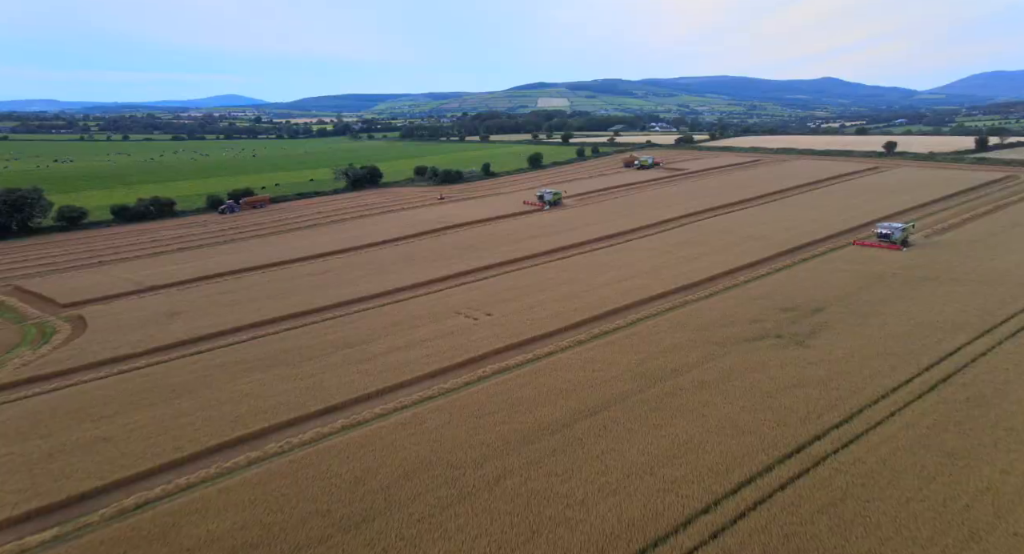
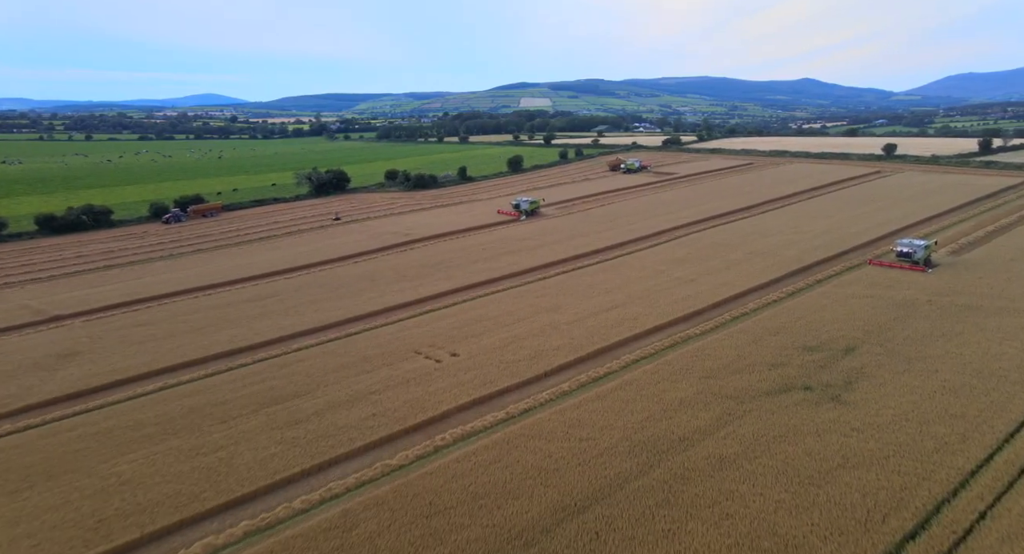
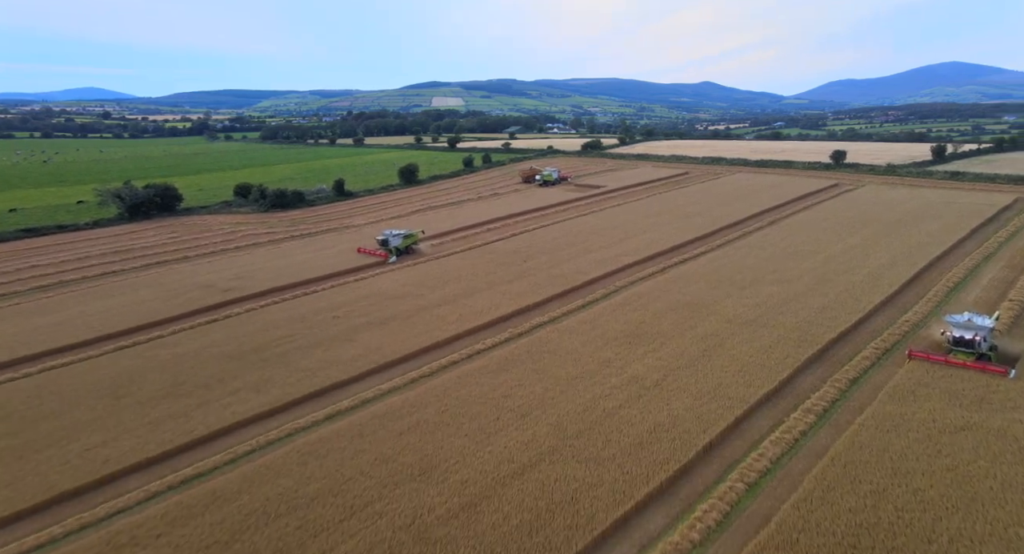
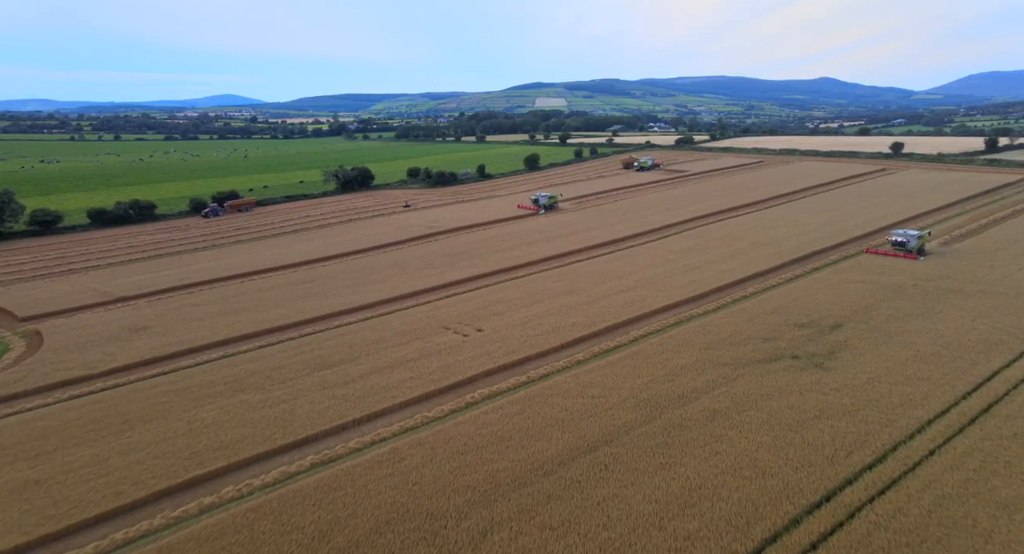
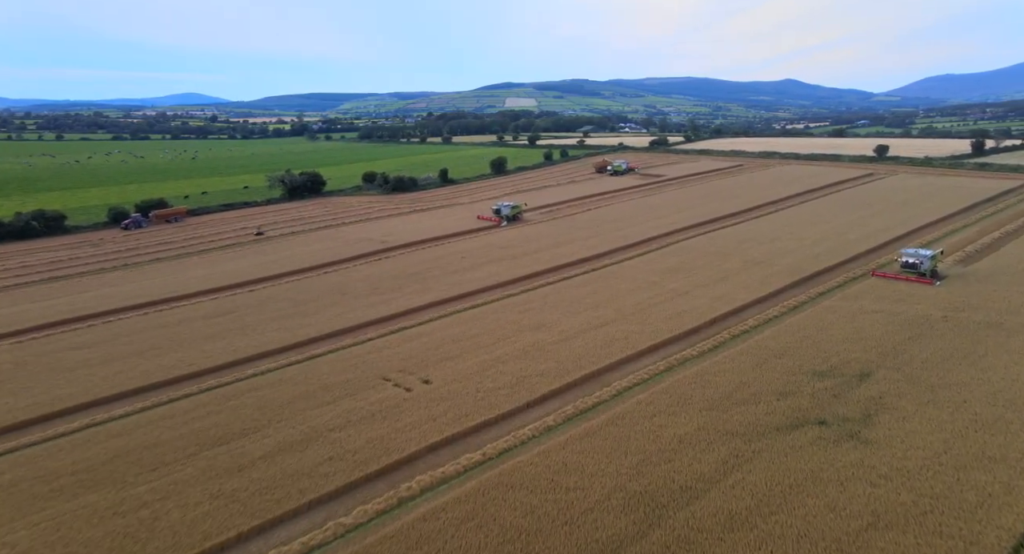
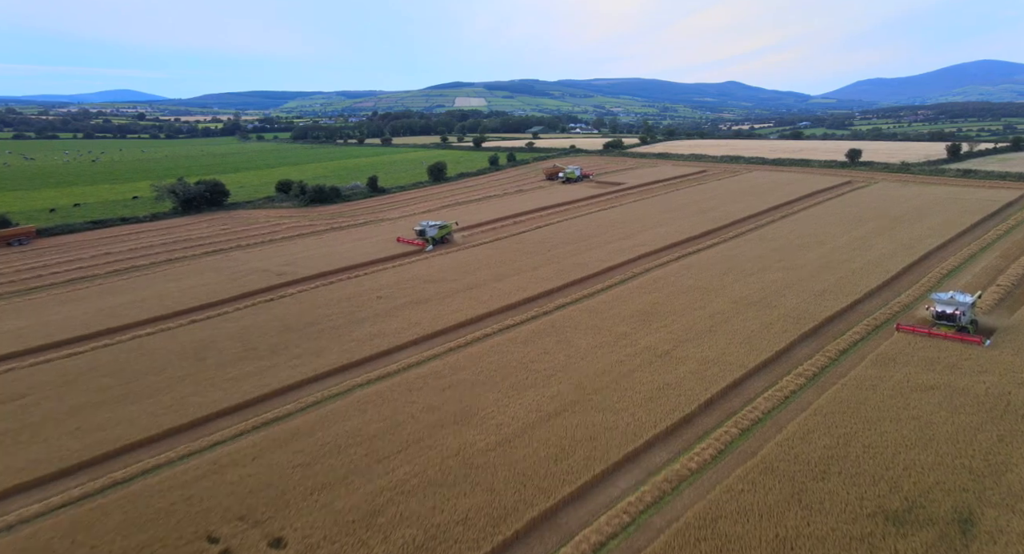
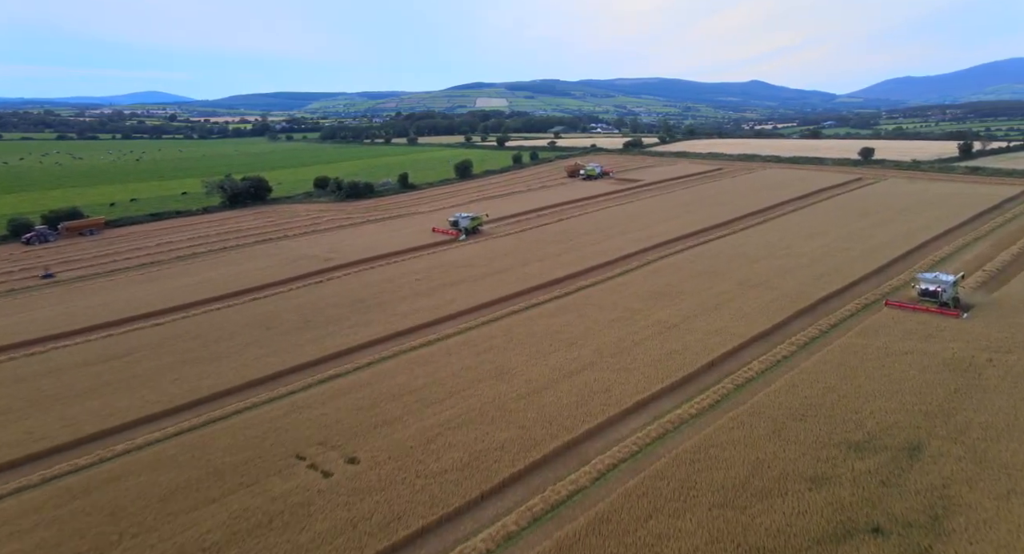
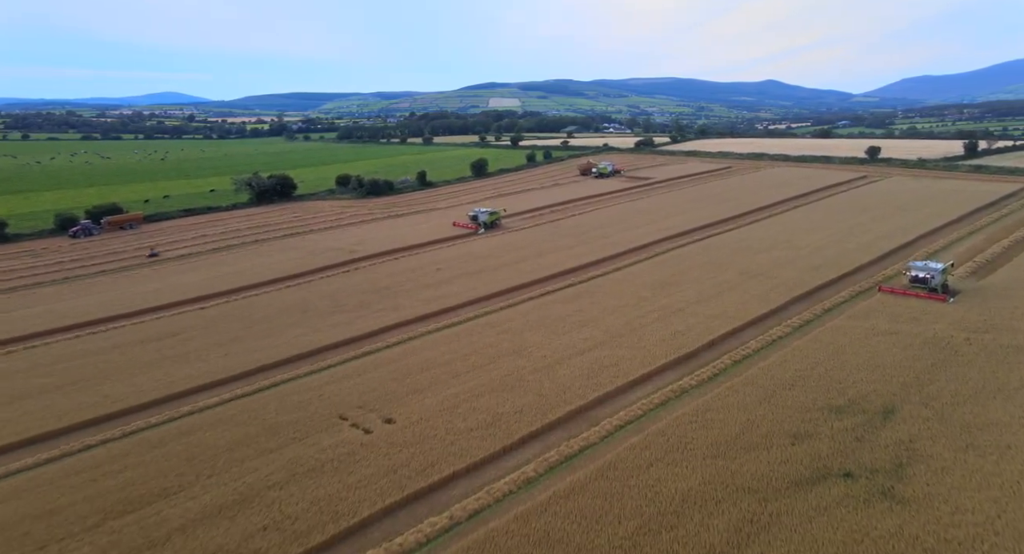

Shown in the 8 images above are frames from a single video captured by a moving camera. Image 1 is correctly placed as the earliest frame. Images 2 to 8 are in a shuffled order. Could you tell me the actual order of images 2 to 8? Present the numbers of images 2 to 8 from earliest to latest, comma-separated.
4, 2, 5, 8, 7, 6, 3
